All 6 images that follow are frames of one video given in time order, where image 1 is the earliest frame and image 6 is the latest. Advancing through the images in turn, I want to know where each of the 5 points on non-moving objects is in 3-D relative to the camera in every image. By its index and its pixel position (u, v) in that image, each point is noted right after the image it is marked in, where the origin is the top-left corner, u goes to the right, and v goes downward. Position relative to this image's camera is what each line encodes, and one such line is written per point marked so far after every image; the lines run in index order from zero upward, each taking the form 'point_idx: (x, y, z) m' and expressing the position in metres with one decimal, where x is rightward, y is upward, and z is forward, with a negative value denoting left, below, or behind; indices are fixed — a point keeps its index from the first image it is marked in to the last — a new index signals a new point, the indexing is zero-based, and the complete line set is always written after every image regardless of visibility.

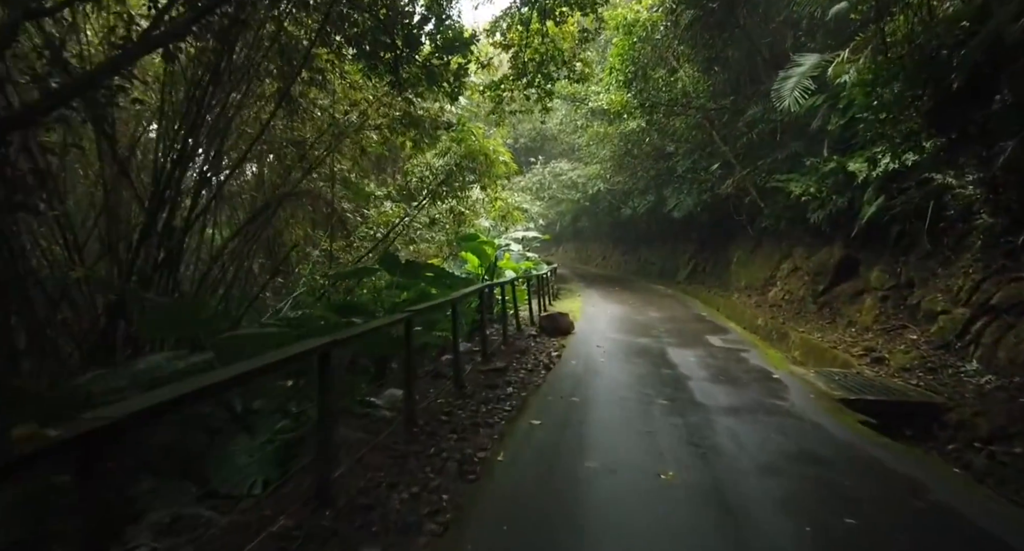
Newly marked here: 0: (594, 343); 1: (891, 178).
0: (+0.9, -0.8, +6.0) m
1: (+4.6, +1.2, +6.6) m
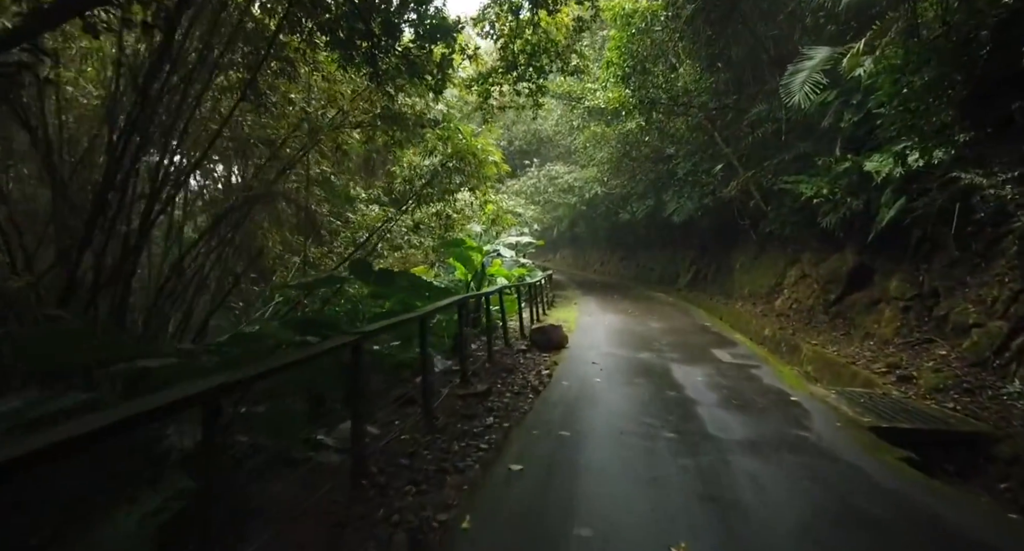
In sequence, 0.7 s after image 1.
0: (+0.8, -0.9, +5.4) m
1: (+4.4, +1.1, +6.0) m
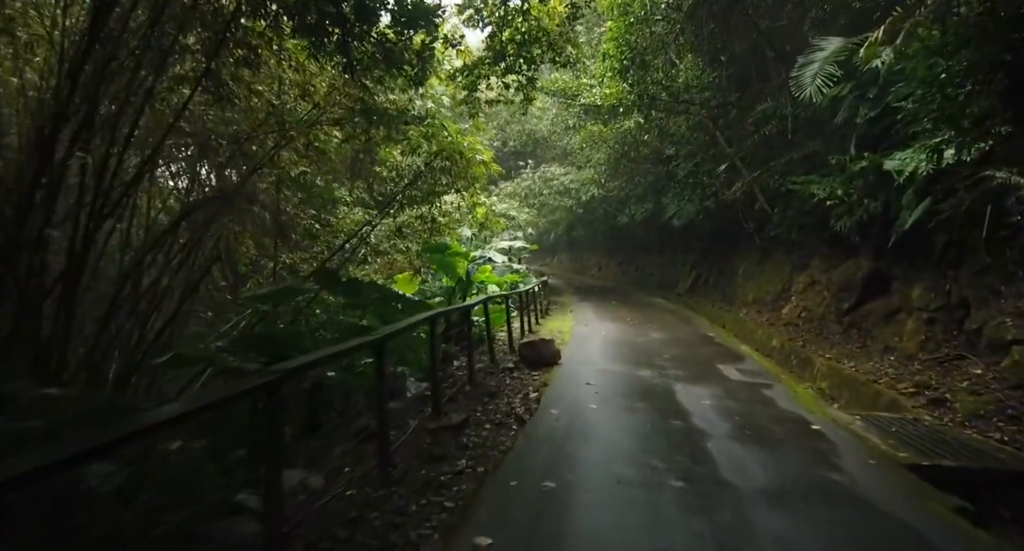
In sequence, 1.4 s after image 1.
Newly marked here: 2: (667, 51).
0: (+0.6, -0.9, +4.9) m
1: (+4.3, +1.0, +5.5) m
2: (+2.6, +3.7, +9.0) m
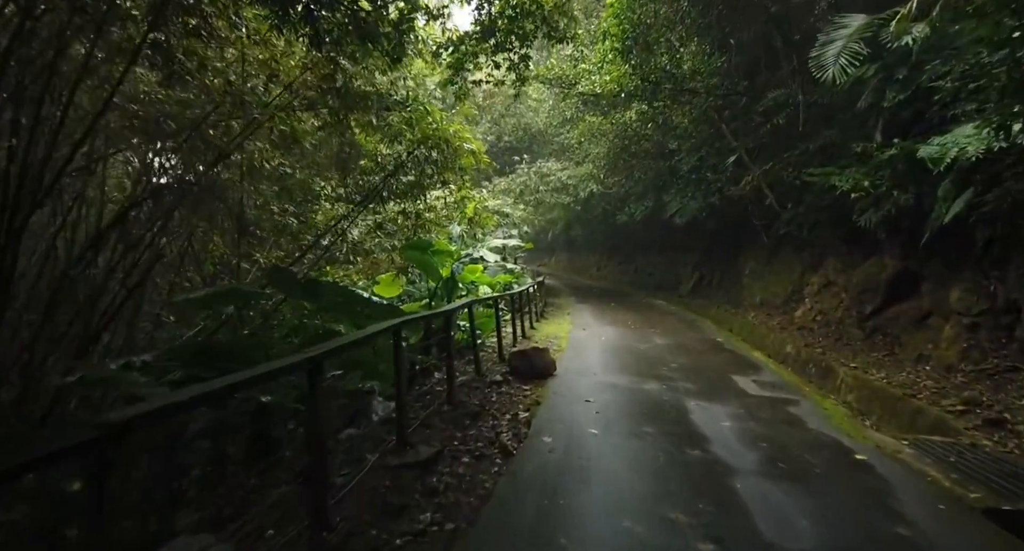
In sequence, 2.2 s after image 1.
0: (+0.5, -0.9, +4.3) m
1: (+4.2, +1.0, +4.9) m
2: (+2.4, +3.7, +8.3) m
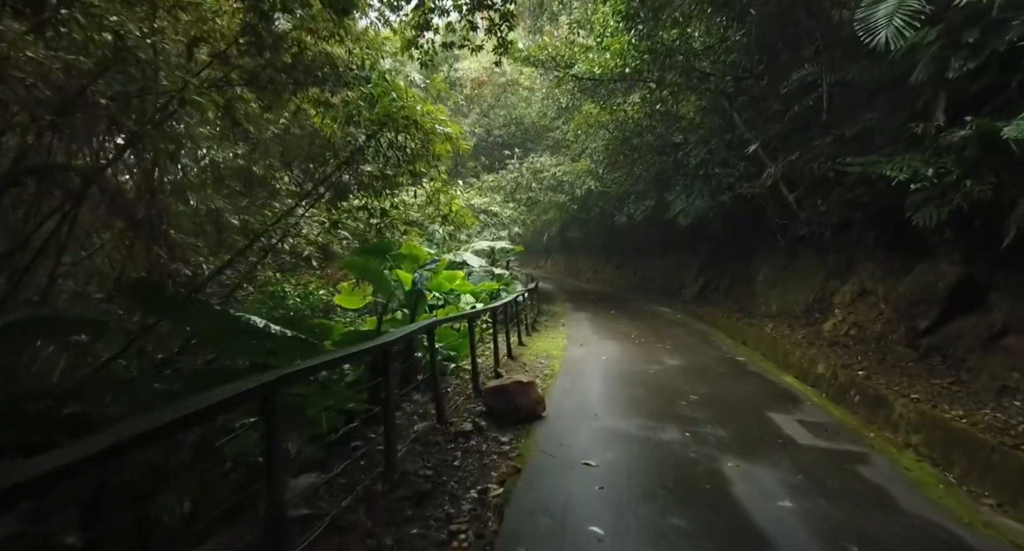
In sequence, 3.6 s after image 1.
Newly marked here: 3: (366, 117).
0: (+0.4, -1.0, +3.1) m
1: (+4.0, +0.9, +3.8) m
2: (+2.3, +3.6, +7.2) m
3: (-1.5, +1.6, +5.4) m
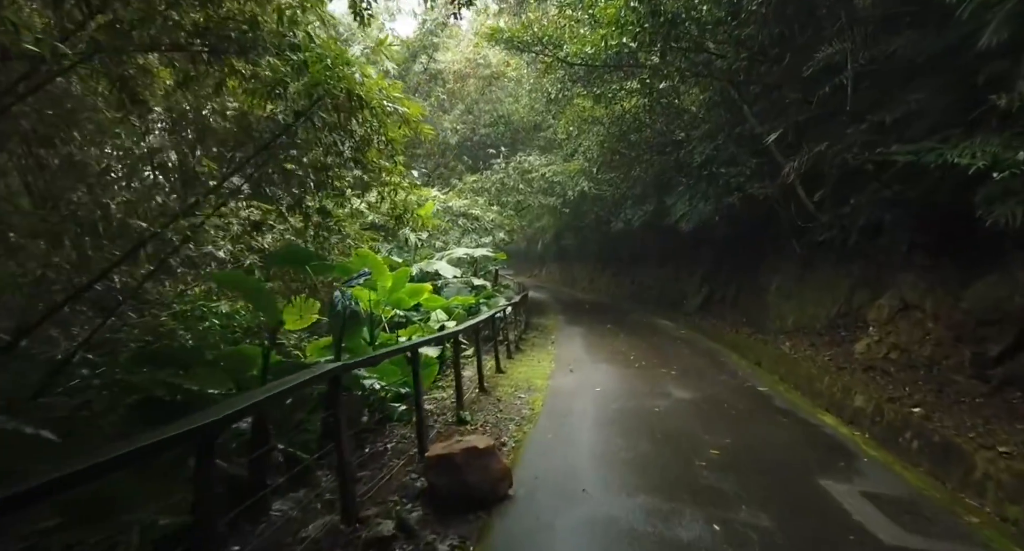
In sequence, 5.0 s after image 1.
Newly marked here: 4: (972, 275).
0: (+0.2, -1.1, +2.0) m
1: (+3.8, +0.8, +2.7) m
2: (+2.0, +3.4, +6.2) m
3: (-1.7, +1.5, +4.3) m
4: (+4.5, +0.1, +5.4) m
